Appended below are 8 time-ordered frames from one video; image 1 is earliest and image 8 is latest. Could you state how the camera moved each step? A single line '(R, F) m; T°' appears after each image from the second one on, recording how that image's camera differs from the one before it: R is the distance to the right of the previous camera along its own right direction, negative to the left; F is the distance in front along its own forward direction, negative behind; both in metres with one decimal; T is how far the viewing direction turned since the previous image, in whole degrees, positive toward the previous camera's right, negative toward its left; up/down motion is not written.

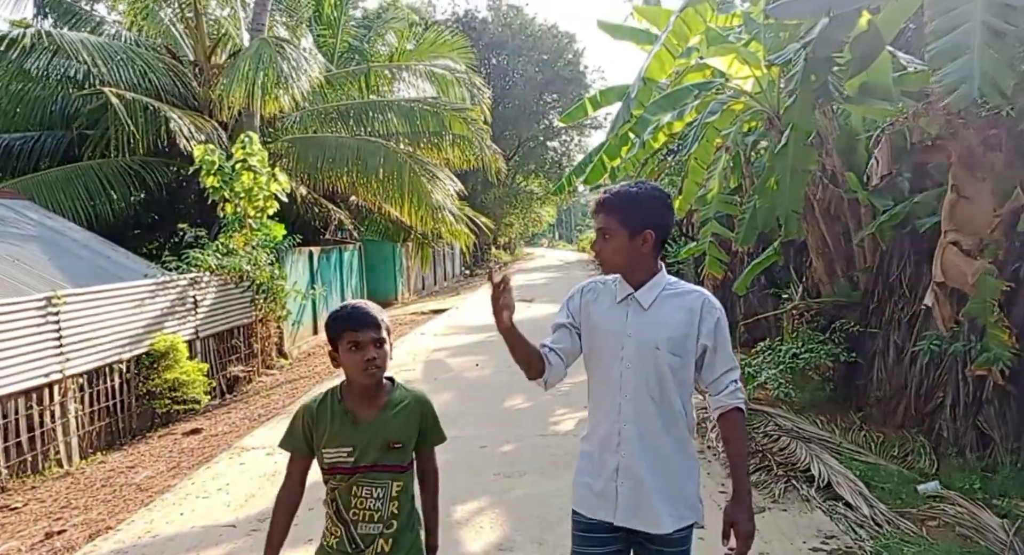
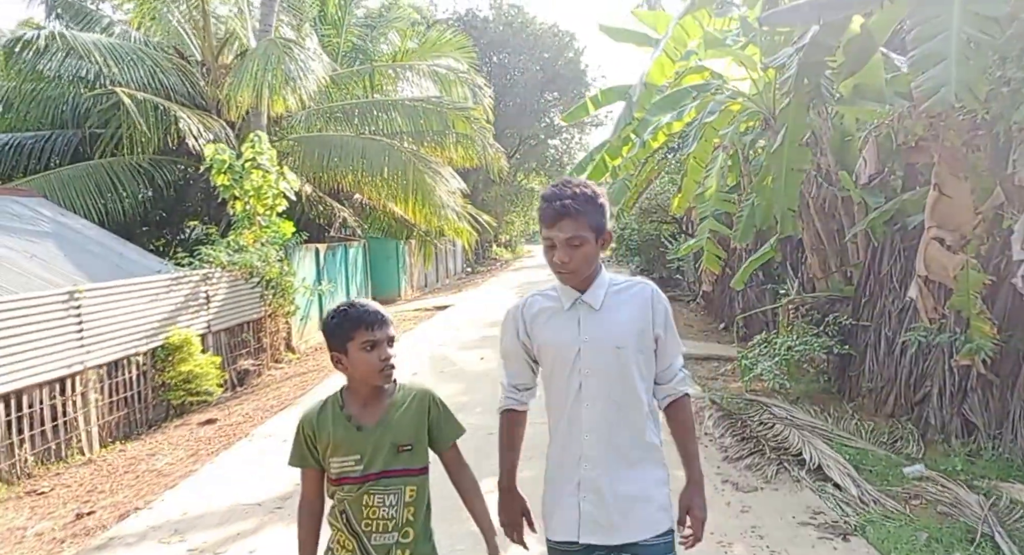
(0.0, -0.2) m; 0°
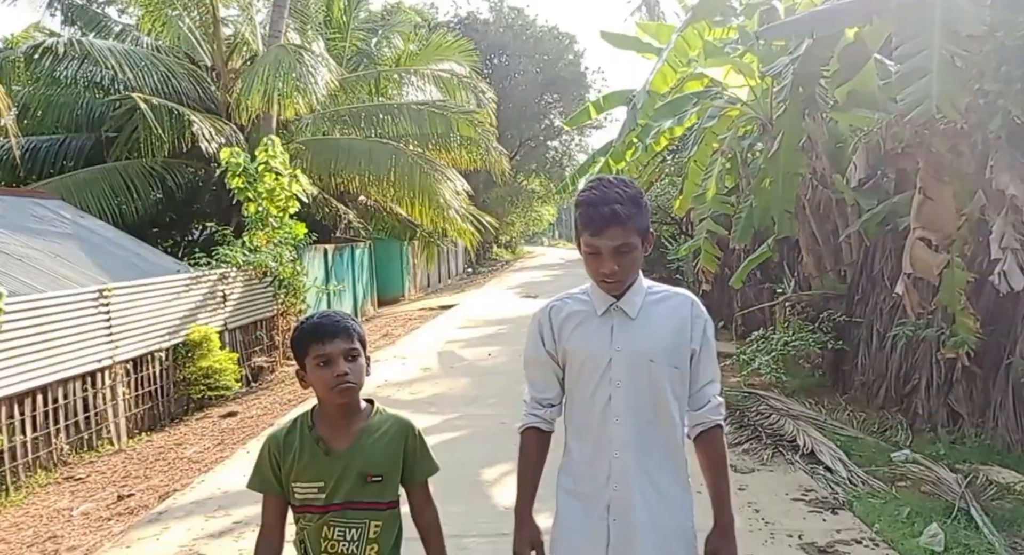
(-0.1, -0.3) m; 0°
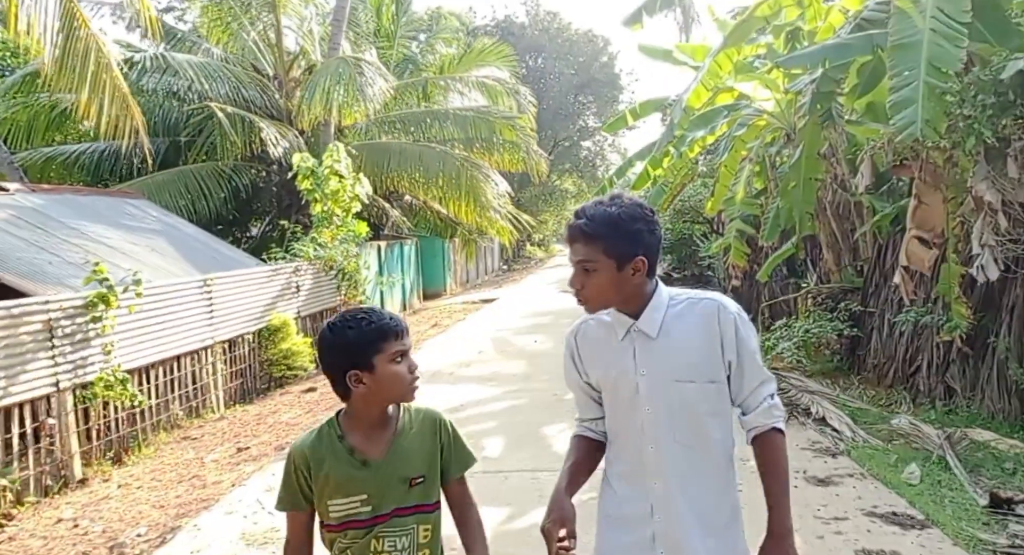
(-0.2, -0.8) m; -2°
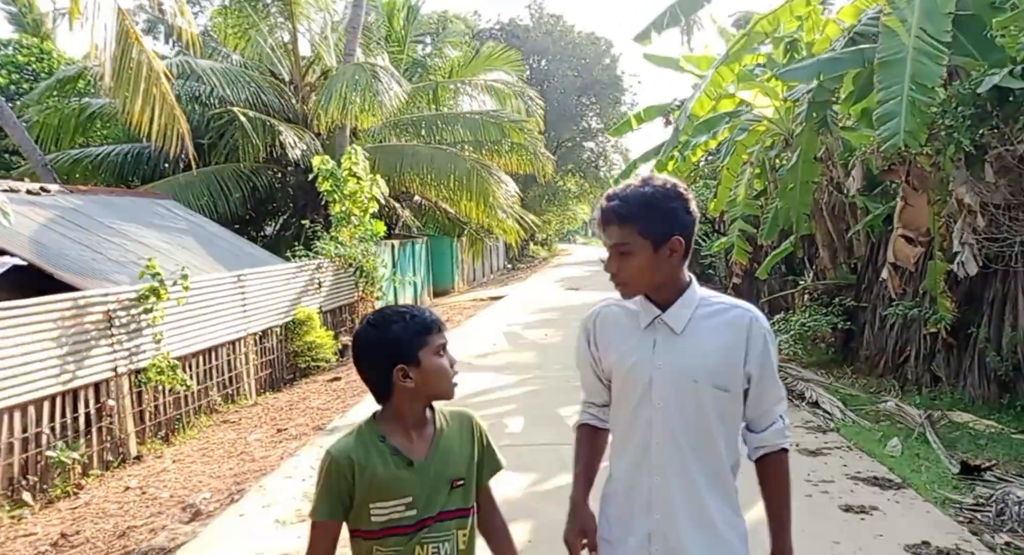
(-0.1, -0.4) m; 0°
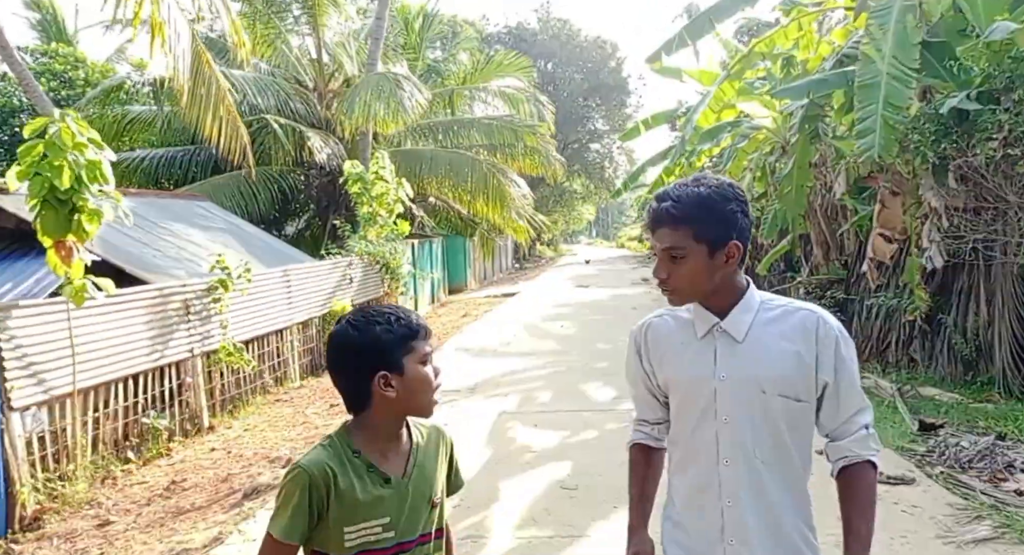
(-0.2, -0.8) m; 0°
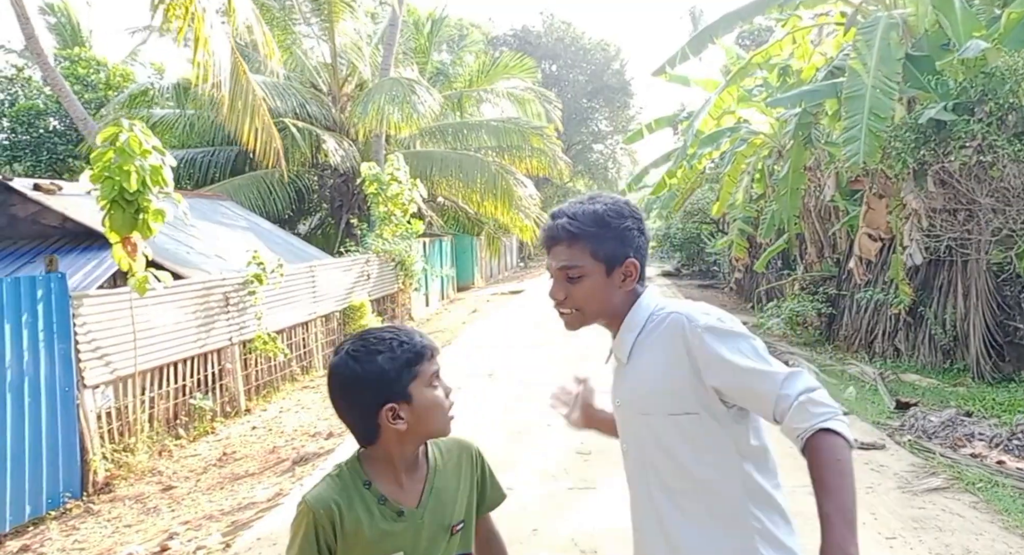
(-0.1, -0.5) m; 0°
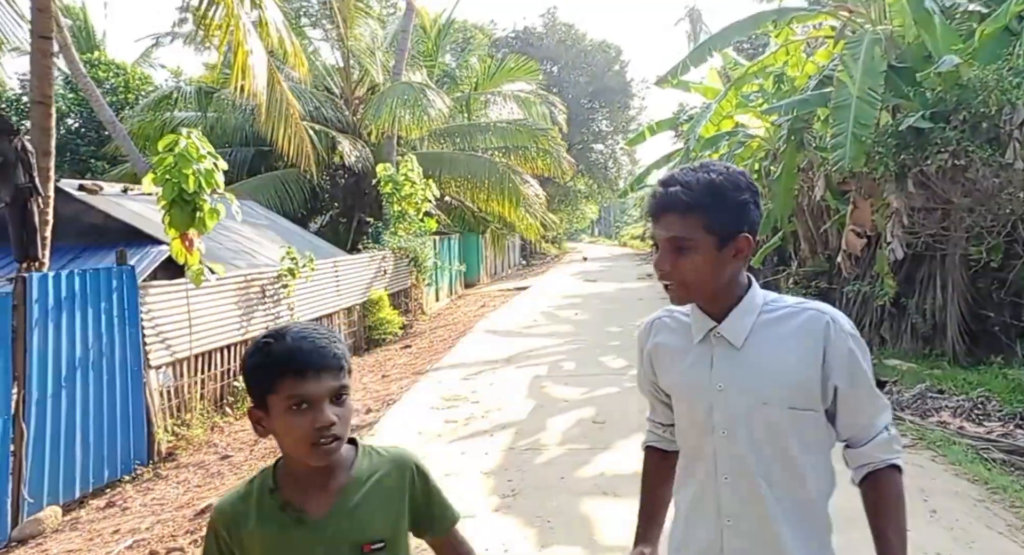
(-0.2, -0.6) m; 0°
